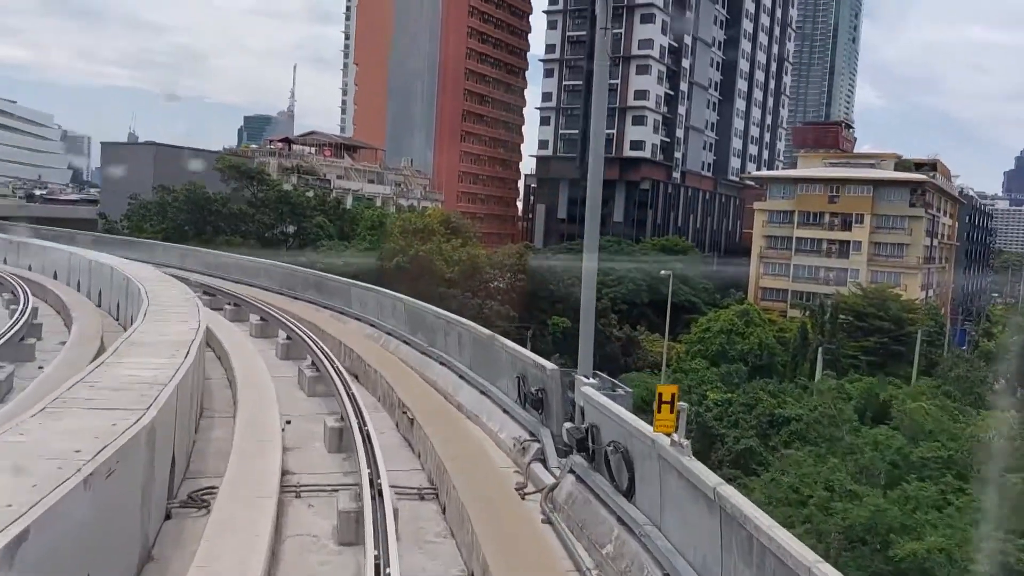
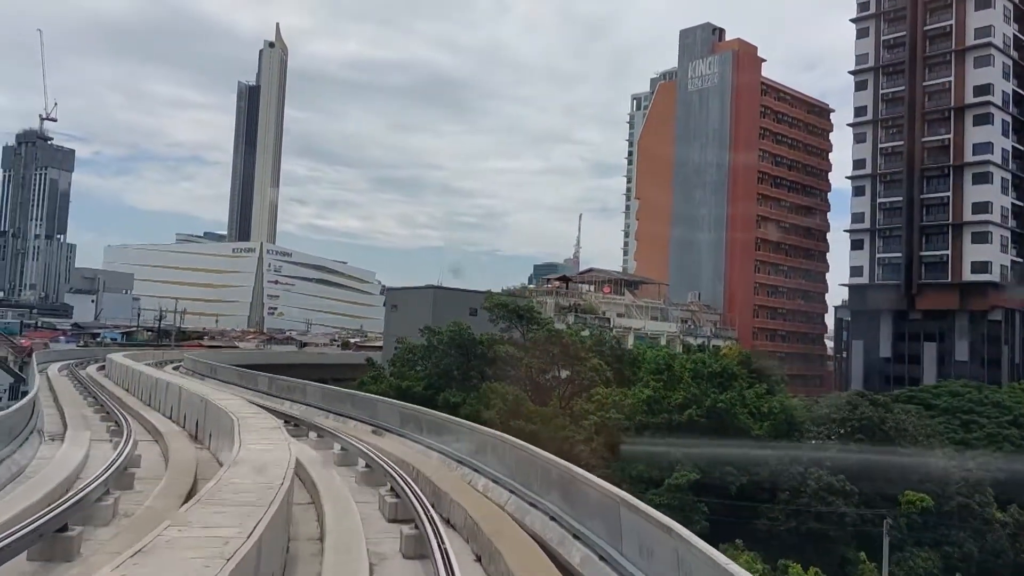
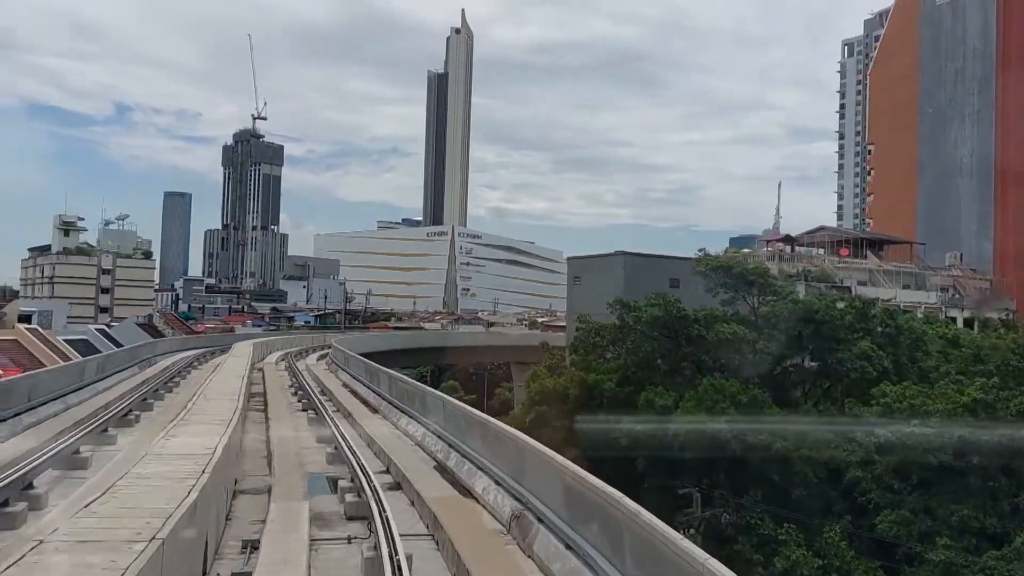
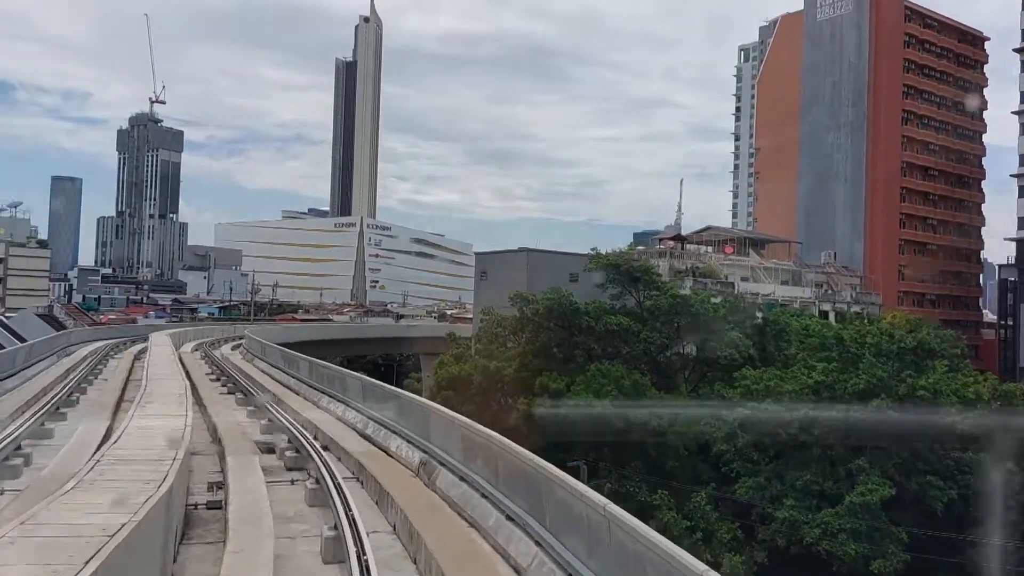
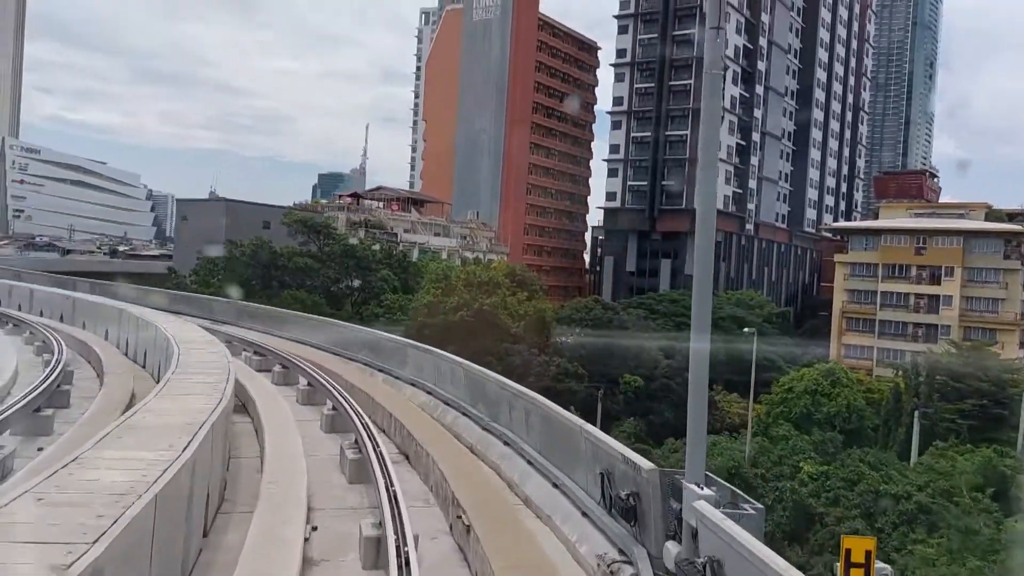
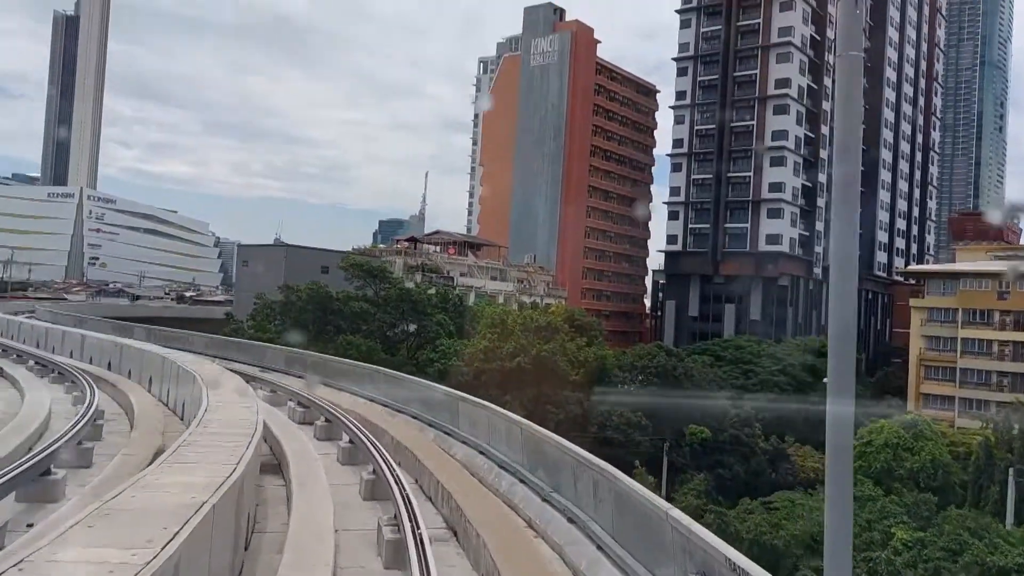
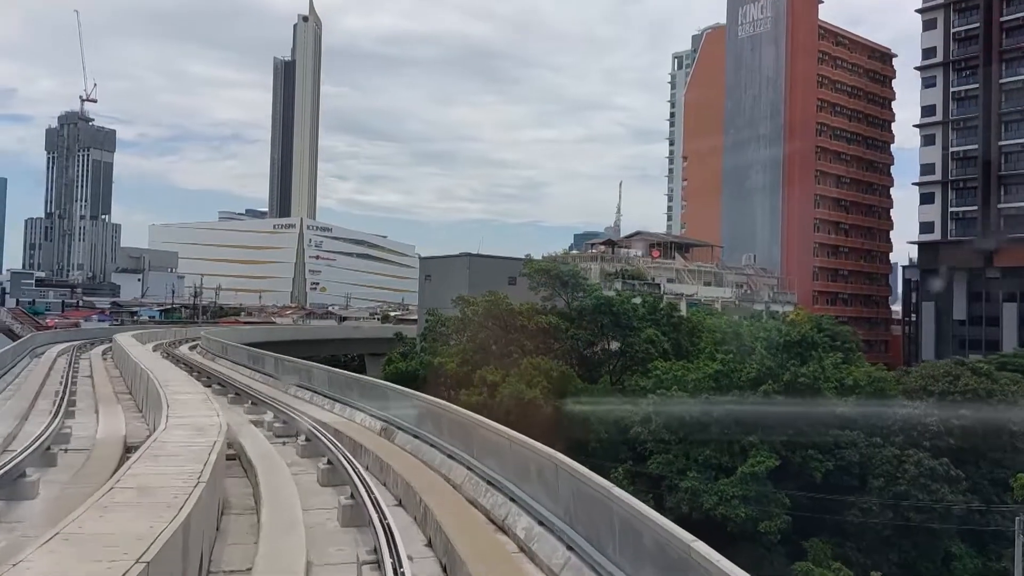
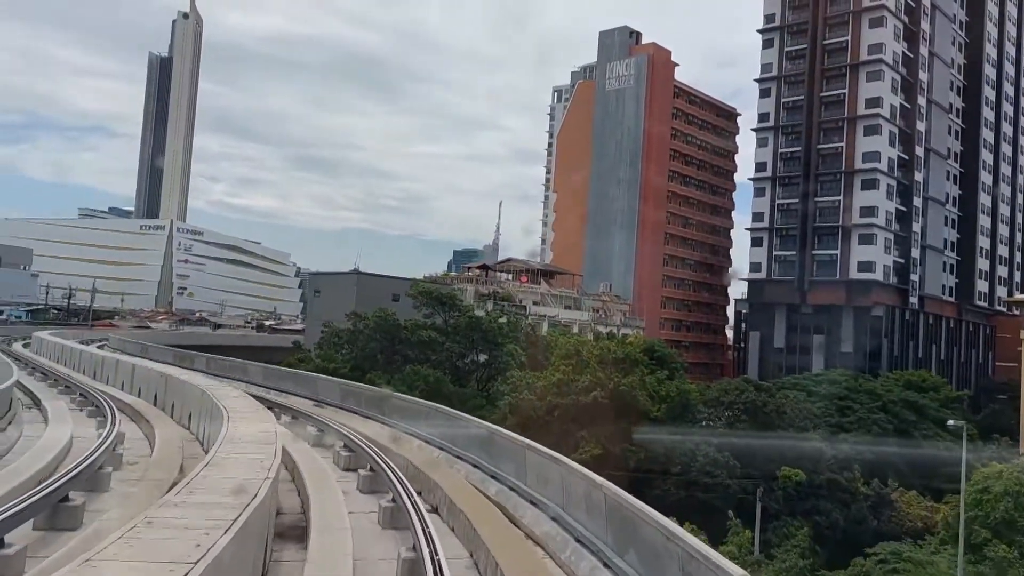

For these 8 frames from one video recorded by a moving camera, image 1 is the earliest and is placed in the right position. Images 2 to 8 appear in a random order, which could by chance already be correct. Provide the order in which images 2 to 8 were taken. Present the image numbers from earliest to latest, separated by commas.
5, 6, 8, 2, 7, 4, 3
